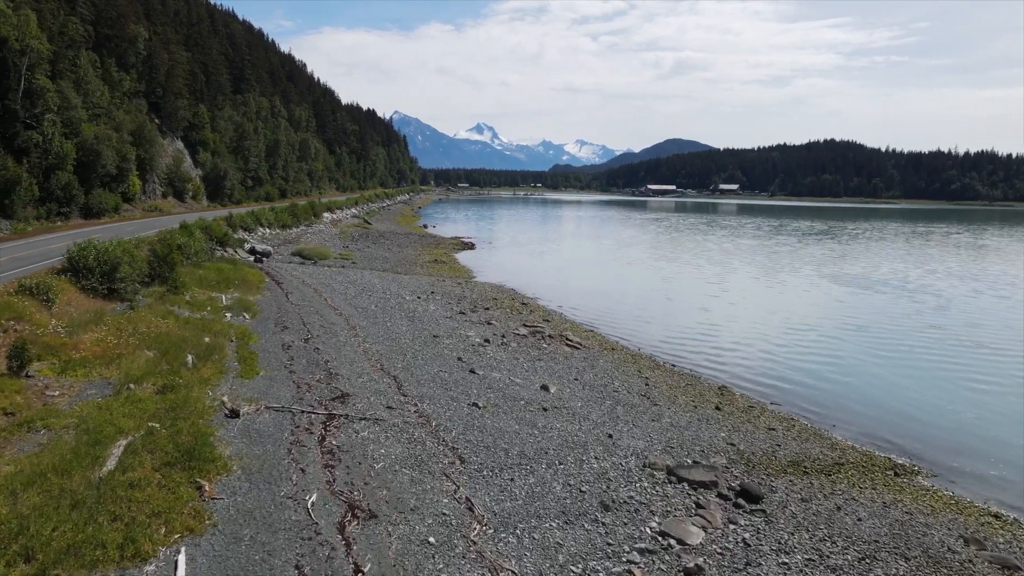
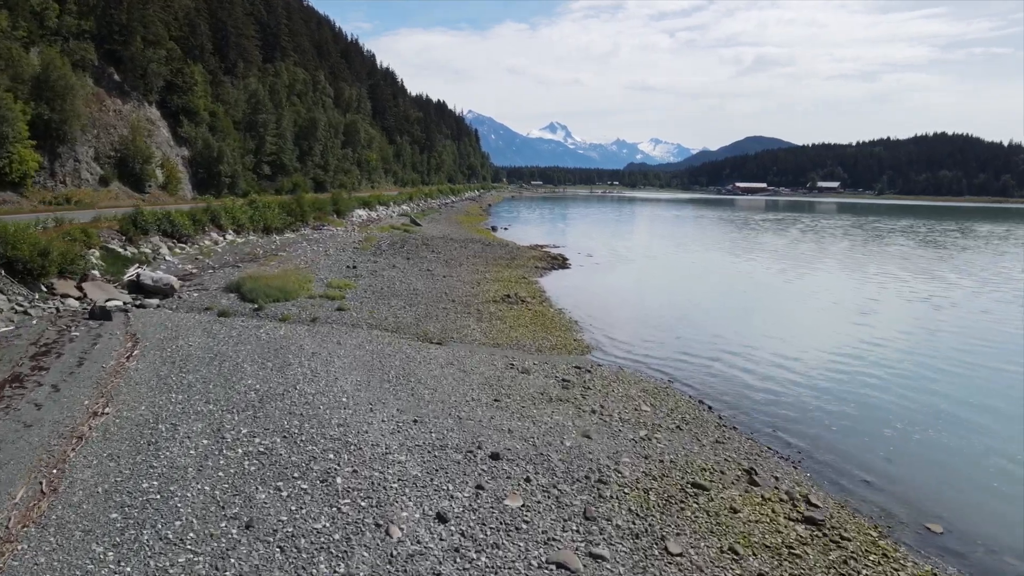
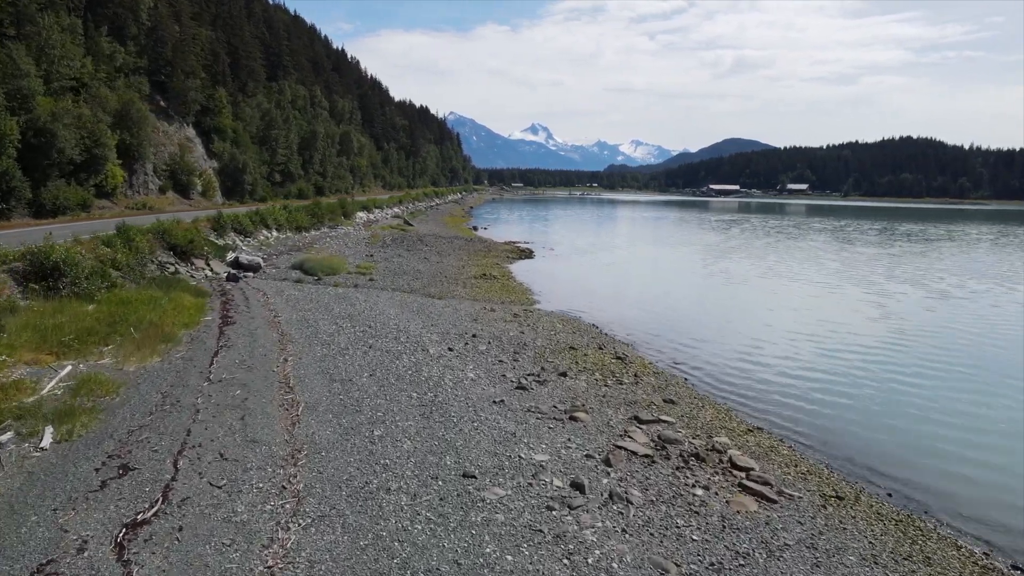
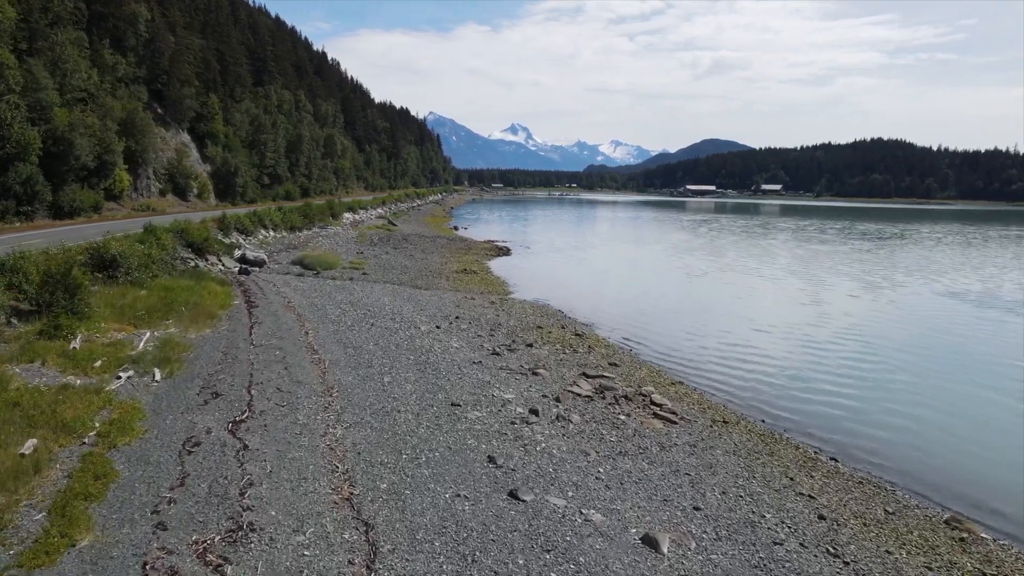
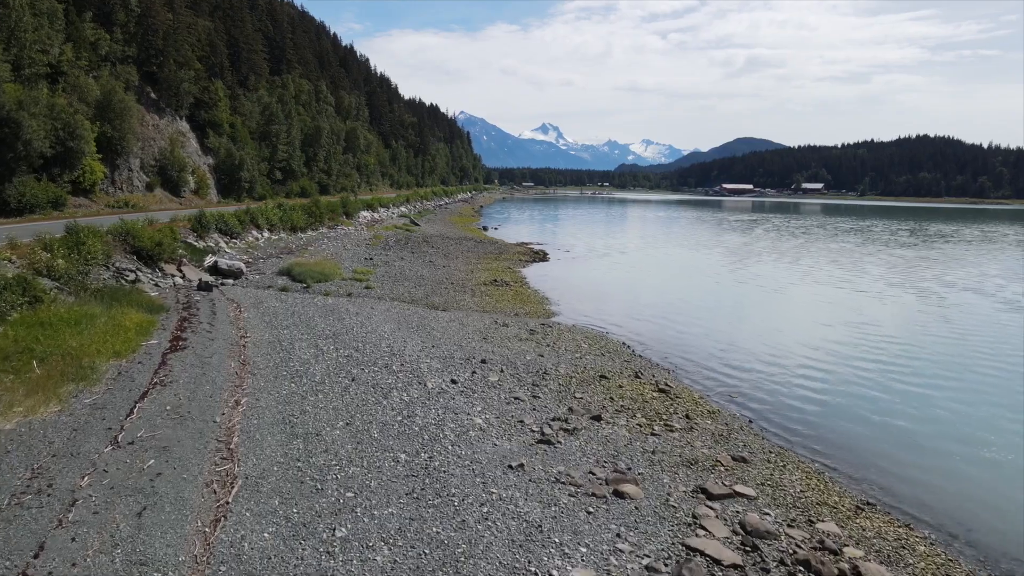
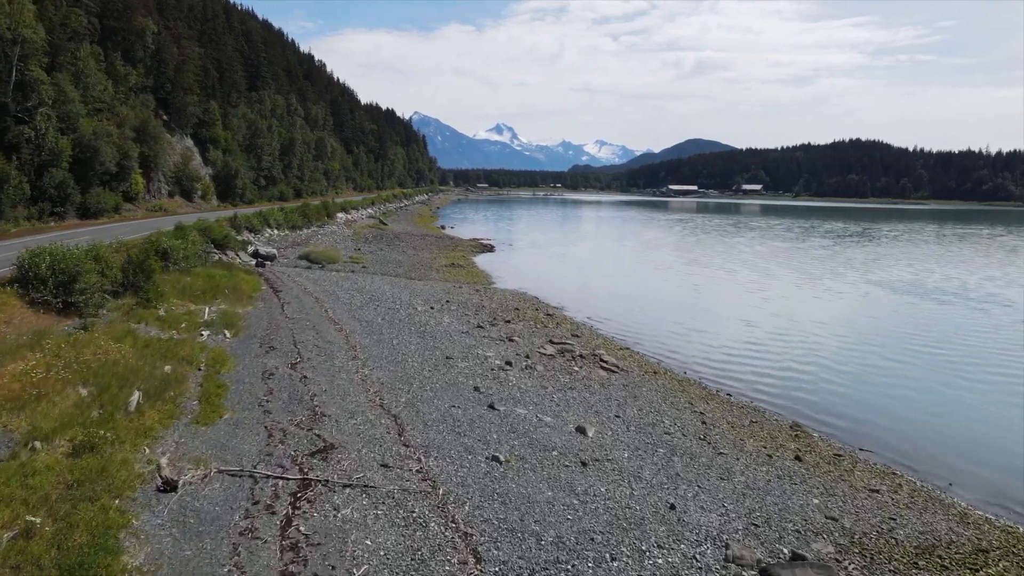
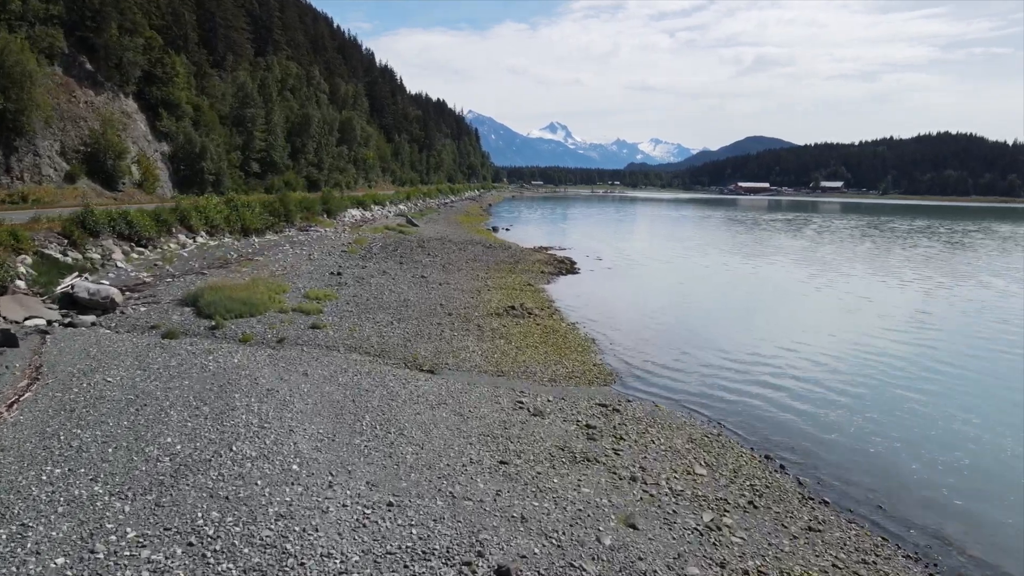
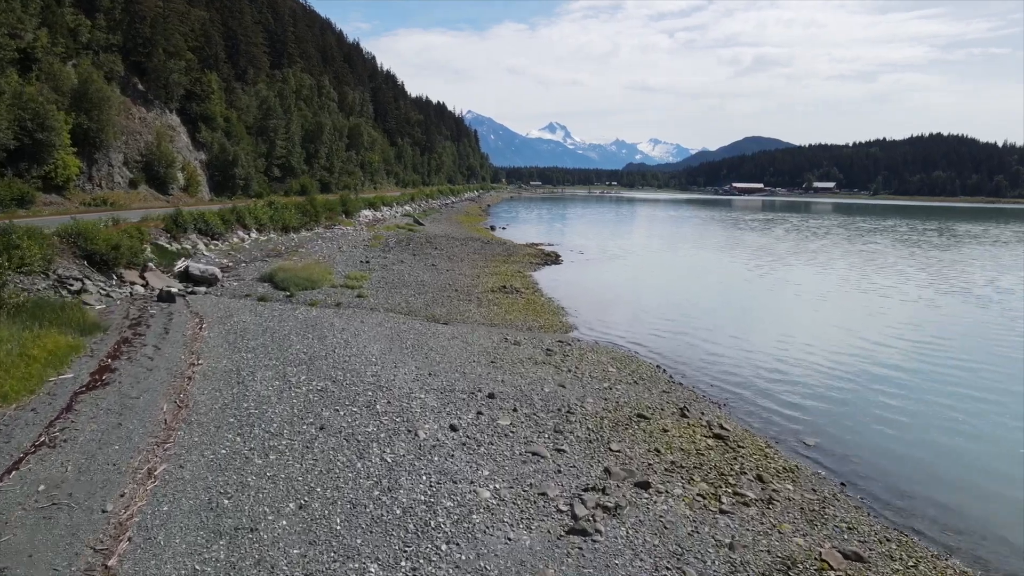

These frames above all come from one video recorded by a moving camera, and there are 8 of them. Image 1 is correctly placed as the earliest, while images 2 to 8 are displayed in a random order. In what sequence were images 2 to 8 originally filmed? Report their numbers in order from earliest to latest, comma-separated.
6, 4, 3, 5, 8, 2, 7
